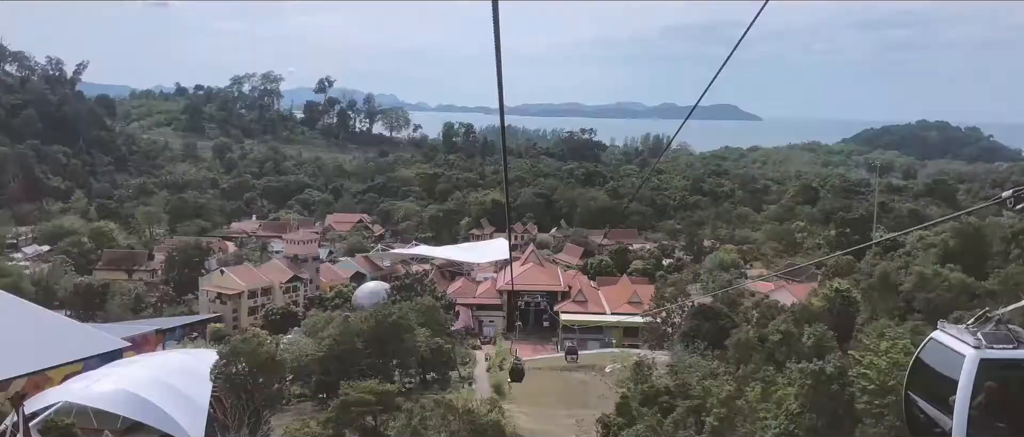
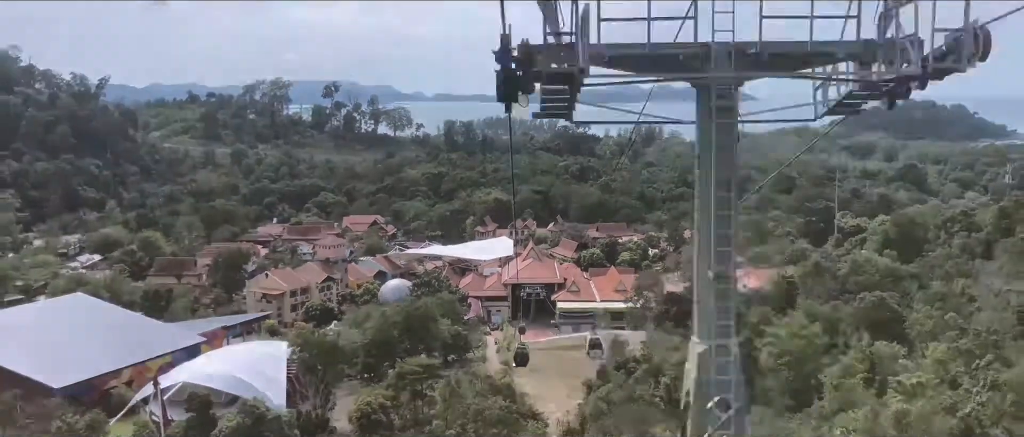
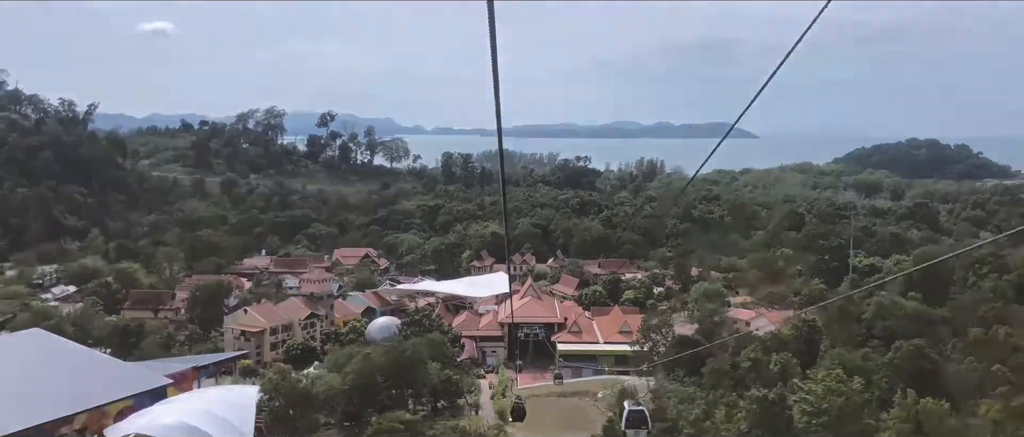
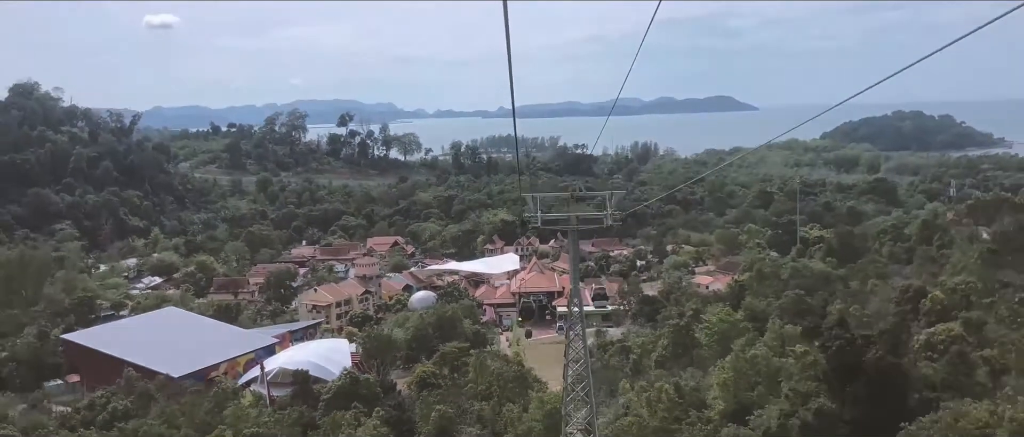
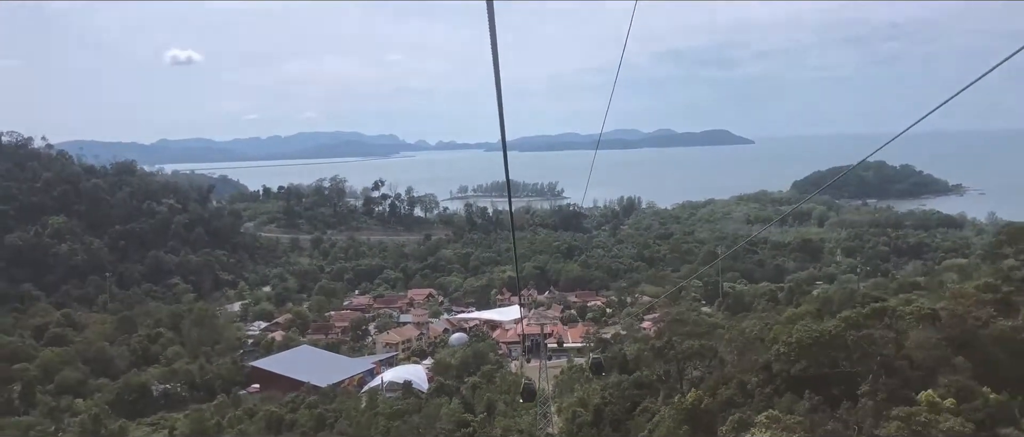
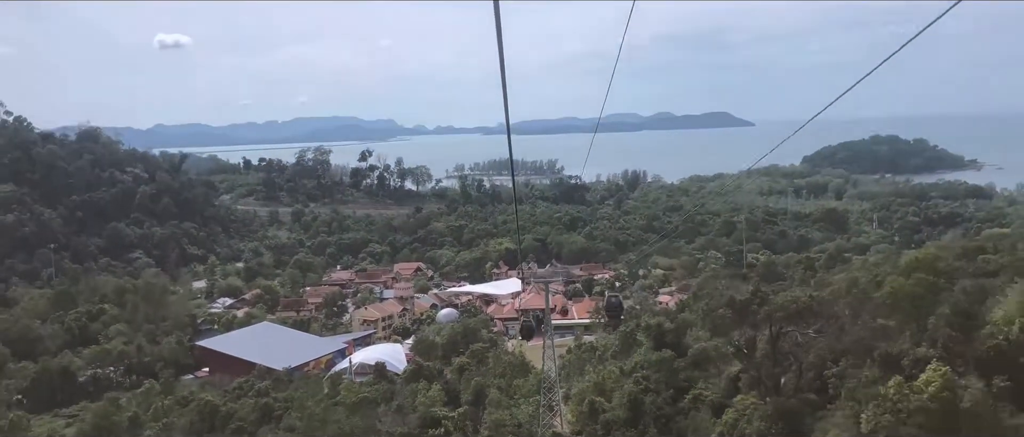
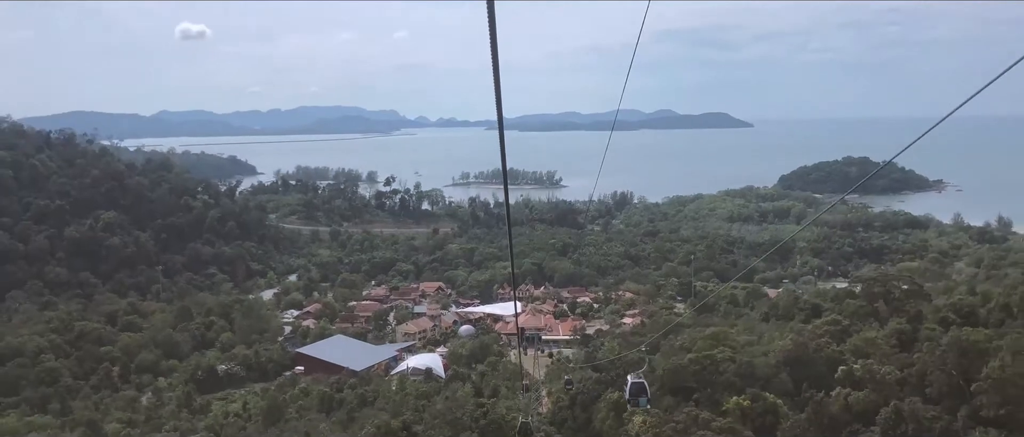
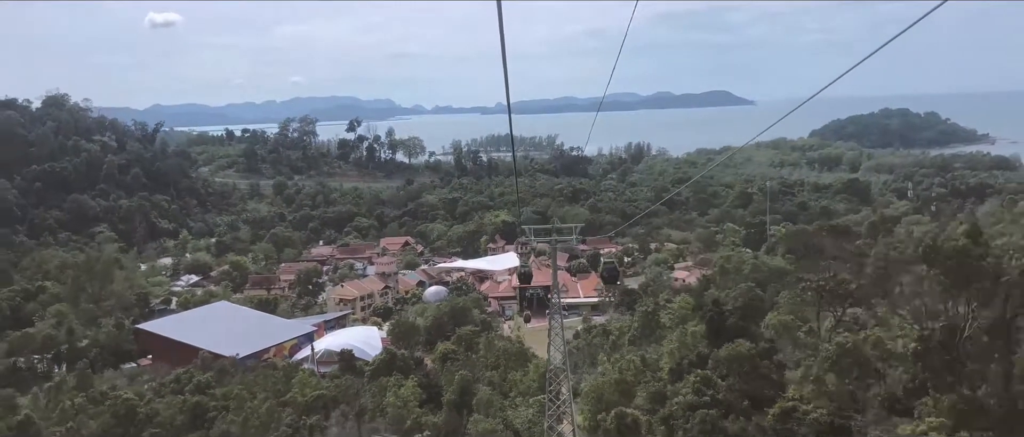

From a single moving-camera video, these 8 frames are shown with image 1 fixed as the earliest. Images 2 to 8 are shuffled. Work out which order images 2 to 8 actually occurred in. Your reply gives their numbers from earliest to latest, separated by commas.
3, 2, 4, 8, 6, 5, 7
